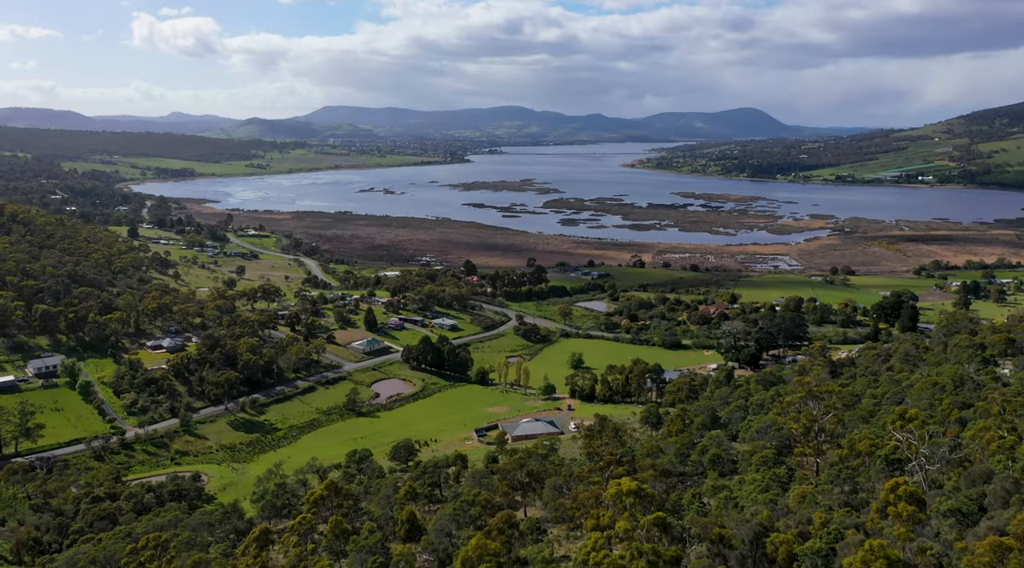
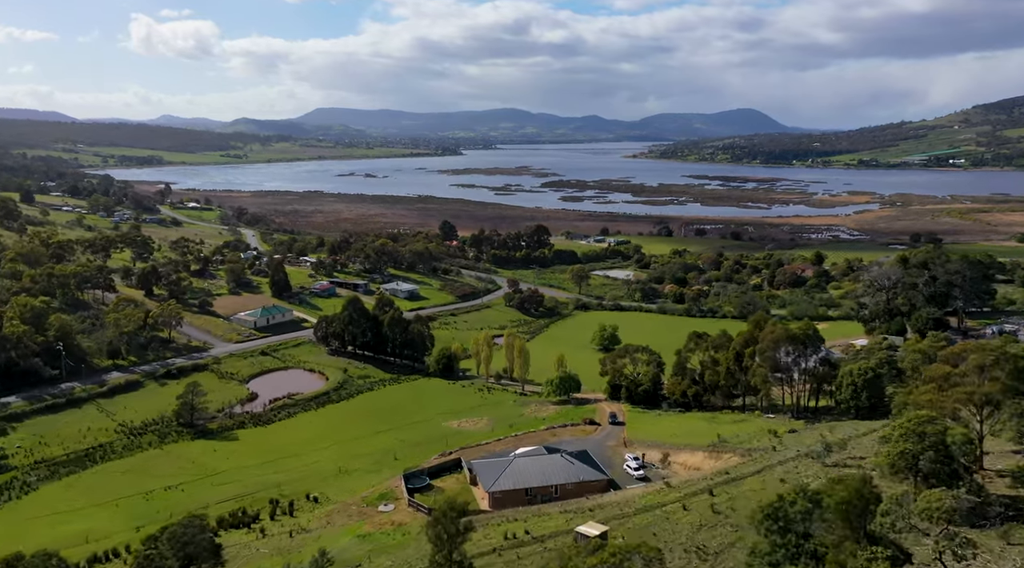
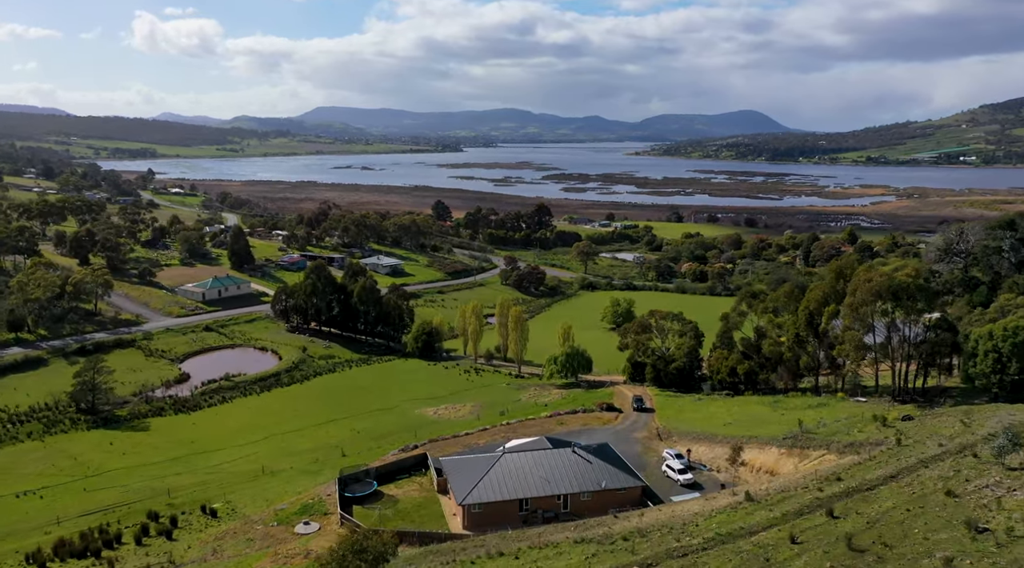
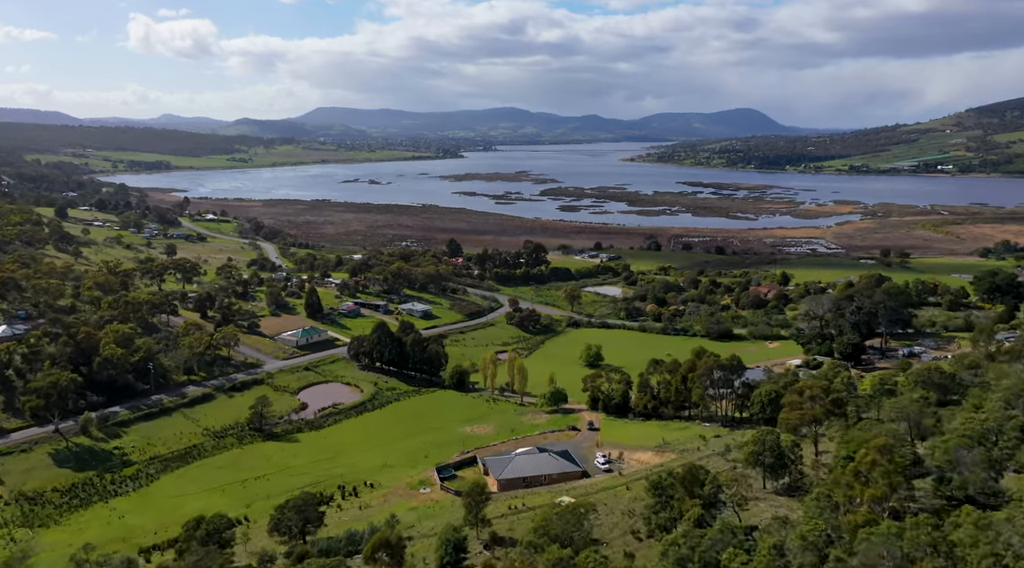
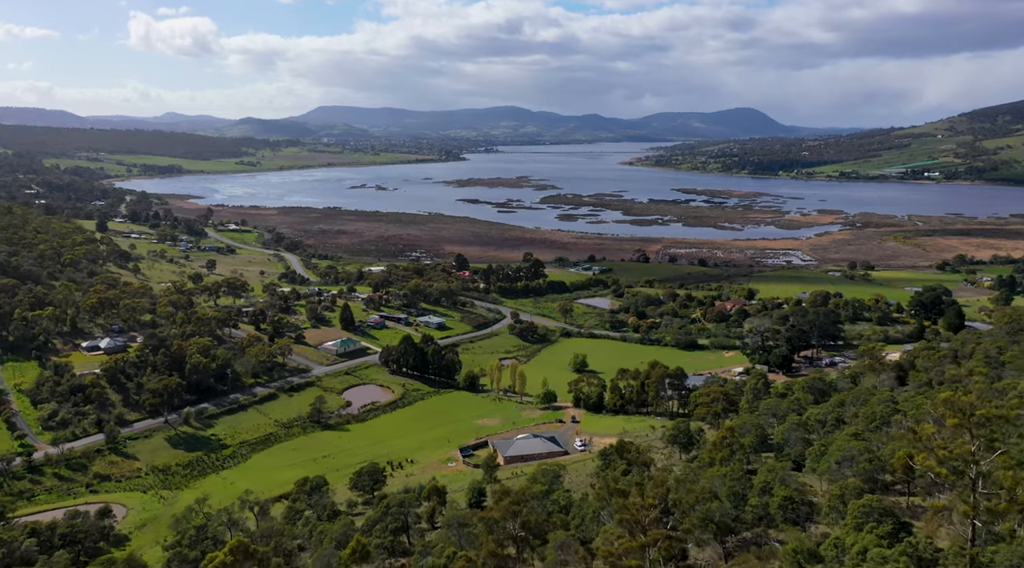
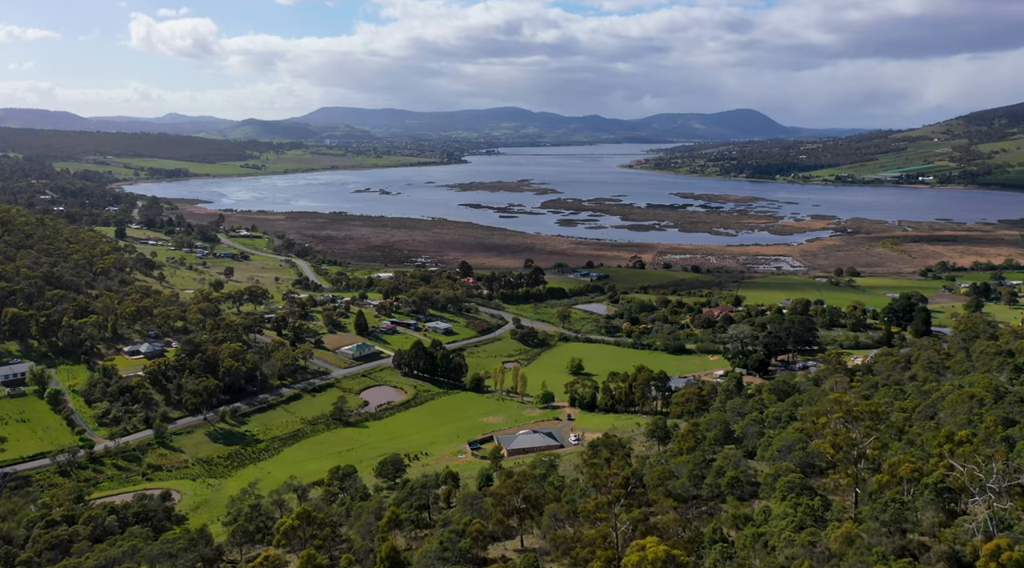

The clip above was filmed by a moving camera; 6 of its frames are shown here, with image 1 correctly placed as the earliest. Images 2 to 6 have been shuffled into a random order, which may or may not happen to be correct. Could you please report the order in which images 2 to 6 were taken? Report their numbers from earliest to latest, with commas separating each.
6, 5, 4, 2, 3
